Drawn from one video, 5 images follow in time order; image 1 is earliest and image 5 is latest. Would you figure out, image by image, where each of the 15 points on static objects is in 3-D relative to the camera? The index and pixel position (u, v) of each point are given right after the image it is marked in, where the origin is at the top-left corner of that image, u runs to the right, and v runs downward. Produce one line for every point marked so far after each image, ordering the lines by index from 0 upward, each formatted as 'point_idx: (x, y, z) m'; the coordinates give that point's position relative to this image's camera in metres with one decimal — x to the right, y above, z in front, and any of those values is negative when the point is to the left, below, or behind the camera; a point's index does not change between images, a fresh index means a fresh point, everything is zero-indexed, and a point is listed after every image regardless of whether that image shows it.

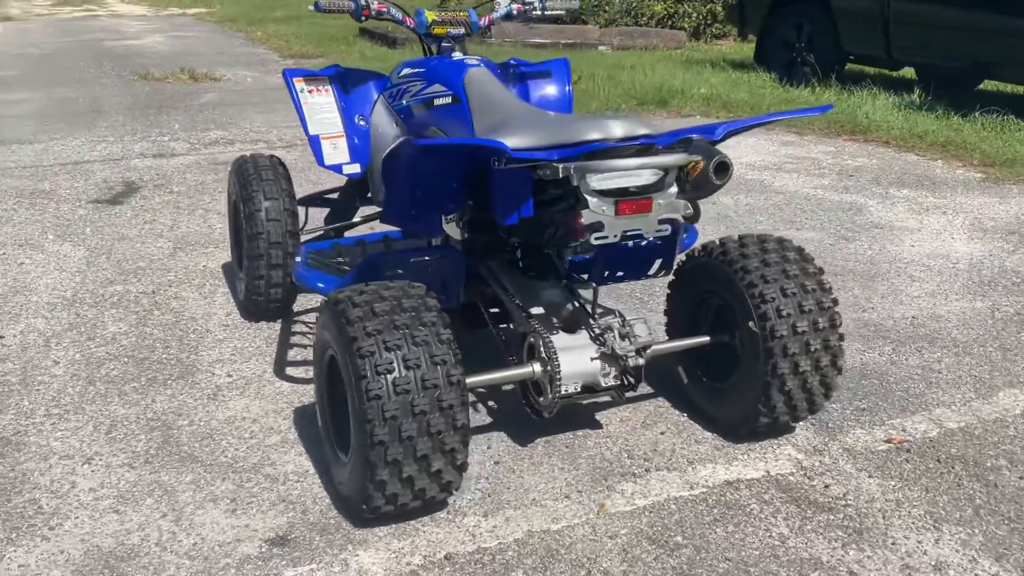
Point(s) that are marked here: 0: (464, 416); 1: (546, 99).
0: (-0.1, -0.3, +2.6) m
1: (+0.1, +0.8, +4.1) m
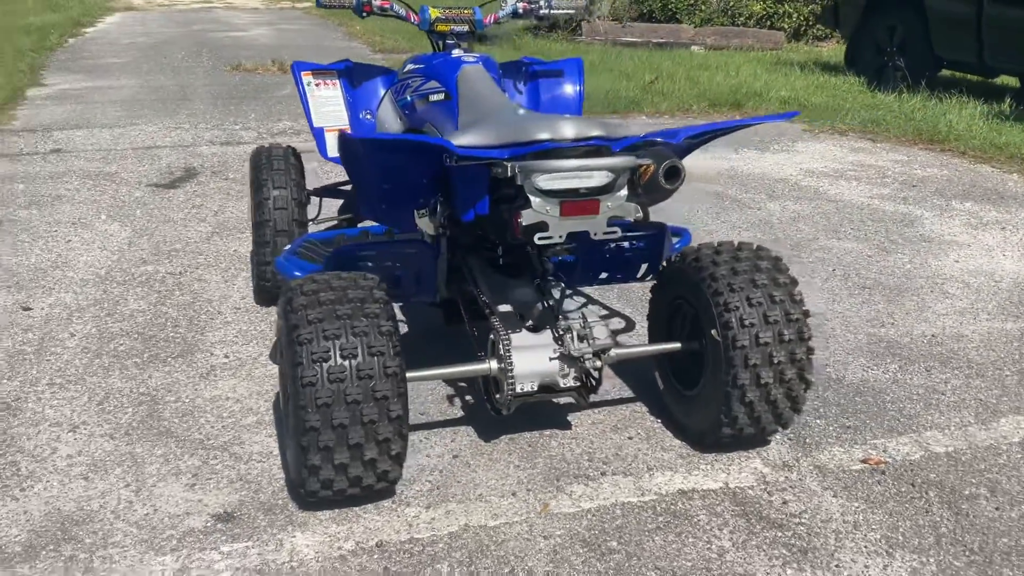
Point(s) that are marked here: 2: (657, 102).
0: (-0.3, -0.3, +2.6) m
1: (+0.2, +0.8, +4.1) m
2: (+1.4, +1.8, +9.4) m
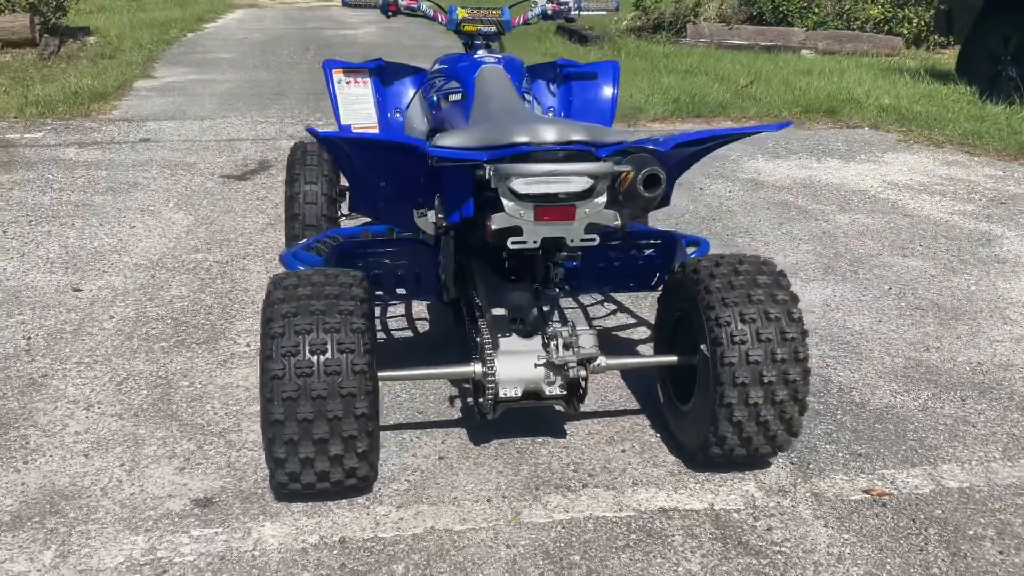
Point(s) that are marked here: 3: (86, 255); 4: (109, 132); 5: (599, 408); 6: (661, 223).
0: (-0.4, -0.3, +2.6) m
1: (+0.3, +0.8, +4.0) m
2: (+2.2, +1.7, +9.2) m
3: (-2.1, +0.2, +4.9) m
4: (-3.2, +1.2, +7.7) m
5: (+0.3, -0.4, +3.4) m
6: (+0.9, +0.4, +5.6) m
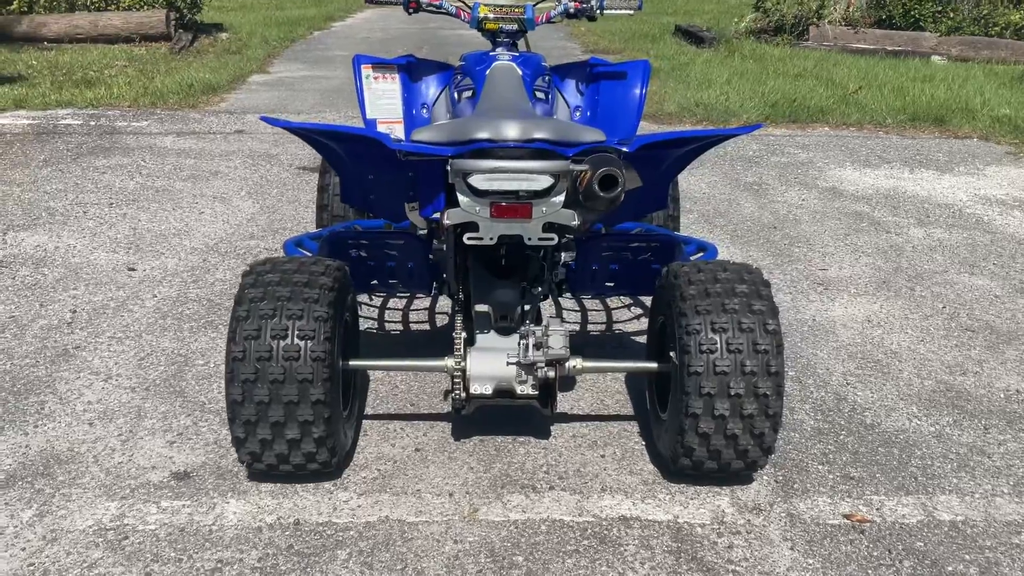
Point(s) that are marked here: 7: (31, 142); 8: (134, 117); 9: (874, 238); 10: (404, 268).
0: (-0.5, -0.3, +2.7) m
1: (+0.4, +0.8, +4.0) m
2: (+3.0, +1.6, +8.8) m
3: (-1.9, +0.3, +5.2) m
4: (-2.5, +1.4, +8.1) m
5: (+0.3, -0.4, +3.4) m
6: (+1.2, +0.3, +5.5) m
7: (-3.5, +1.1, +7.2) m
8: (-3.2, +1.4, +8.2) m
9: (+2.0, +0.3, +5.4) m
10: (-0.4, +0.1, +3.3) m
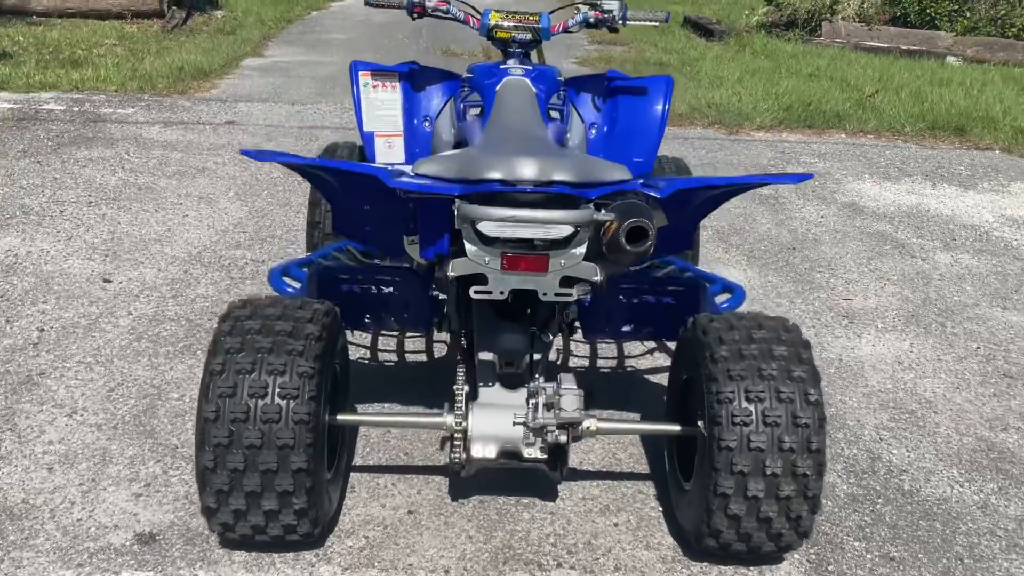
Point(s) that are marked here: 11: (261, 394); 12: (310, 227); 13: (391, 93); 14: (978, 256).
0: (-0.5, -0.4, +2.4) m
1: (+0.5, +0.6, +3.6) m
2: (+3.1, +1.5, +8.5) m
3: (-1.9, +0.2, +4.8) m
4: (-2.5, +1.4, +7.7) m
5: (+0.3, -0.6, +3.1) m
6: (+1.2, +0.2, +5.2) m
7: (-3.5, +1.1, +6.8) m
8: (-3.1, +1.5, +7.8) m
9: (+2.0, +0.1, +5.1) m
10: (-0.3, 0.0, +3.0) m
11: (-0.6, -0.3, +2.4) m
12: (-0.8, +0.2, +3.9) m
13: (-0.5, +0.7, +3.7) m
14: (+2.5, +0.2, +5.3) m
